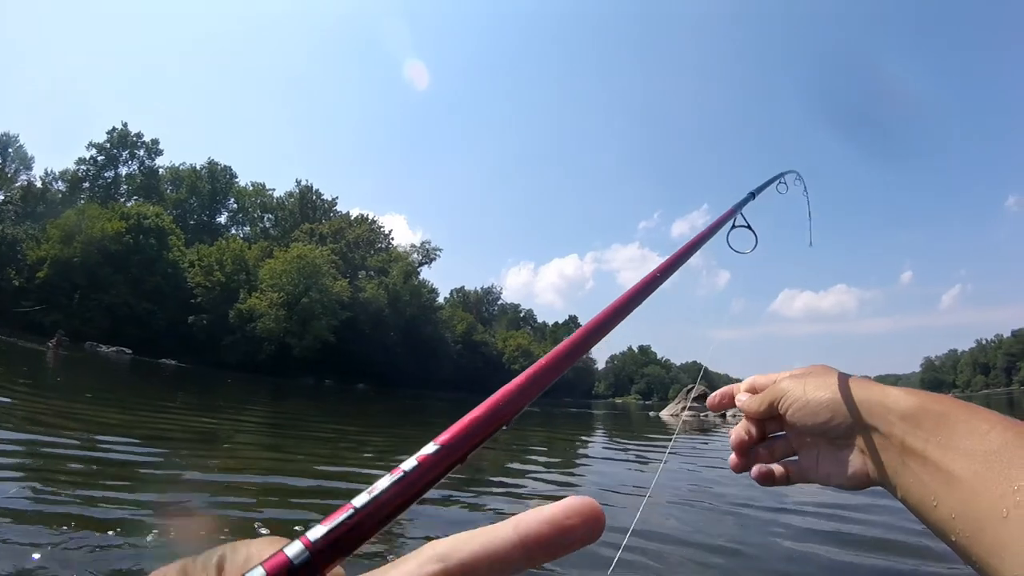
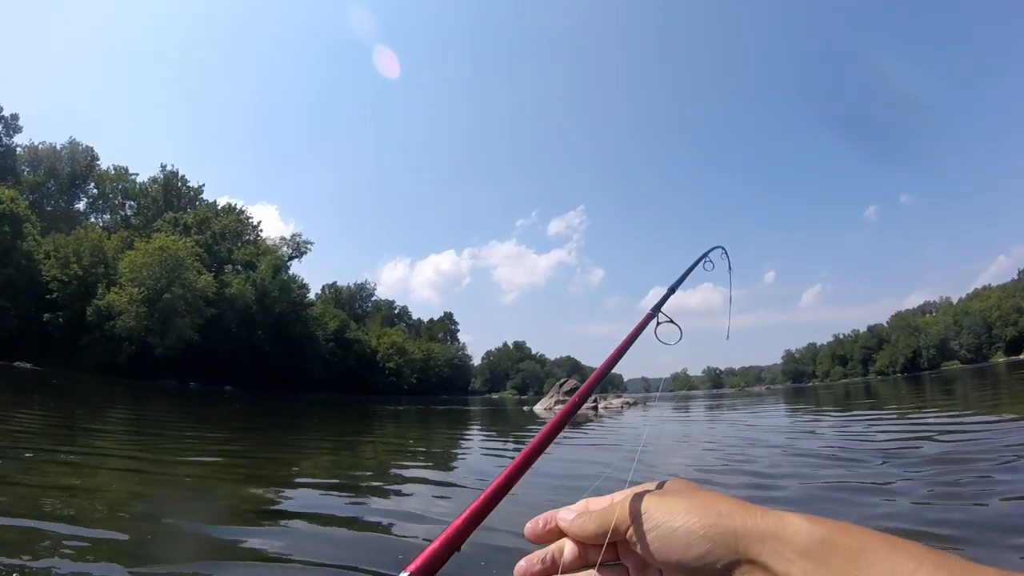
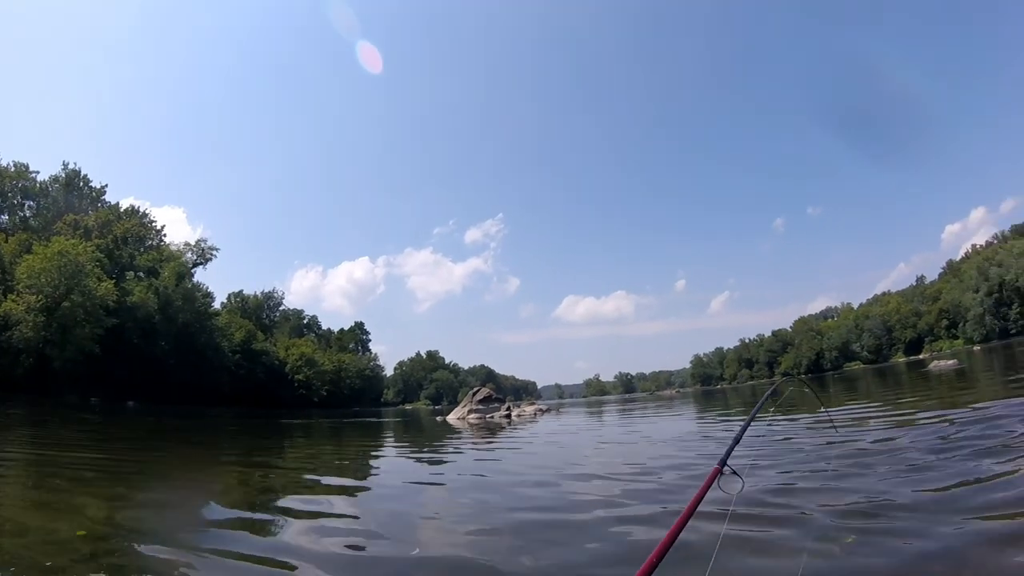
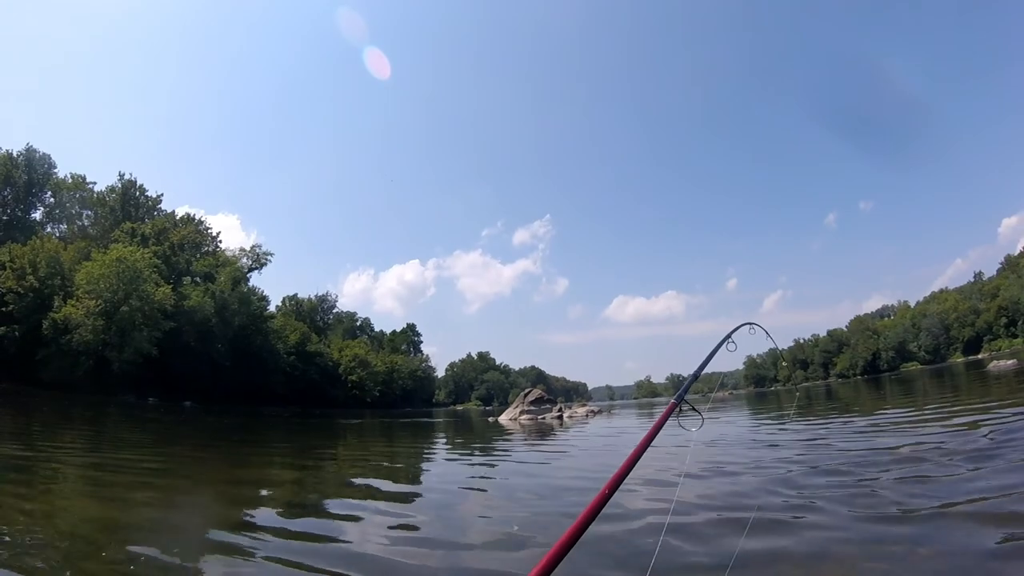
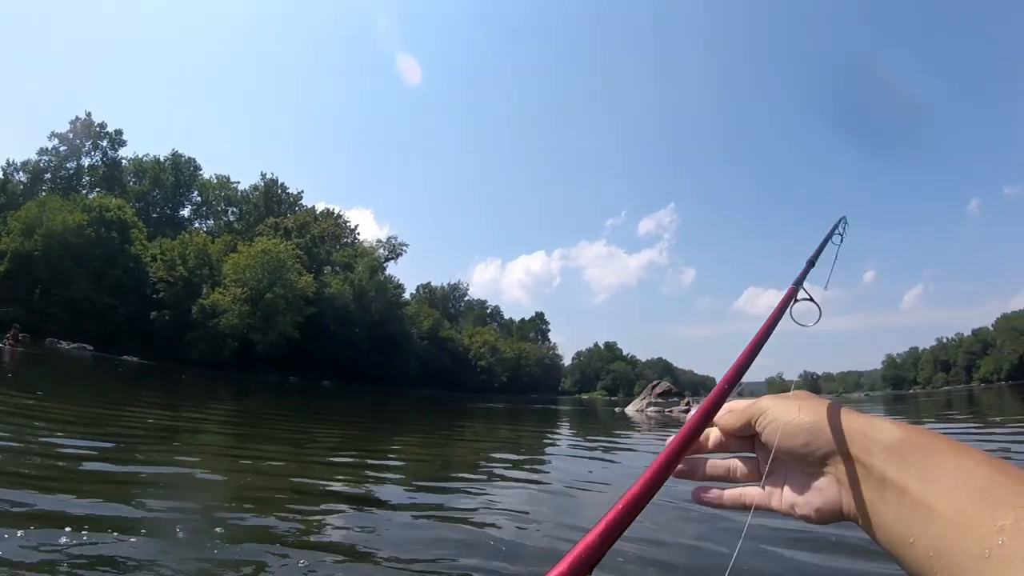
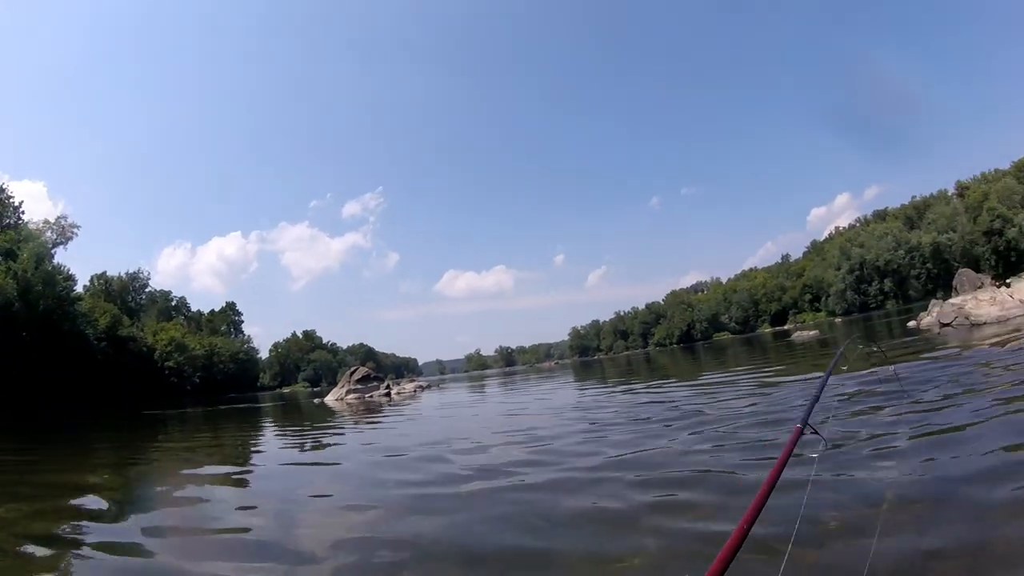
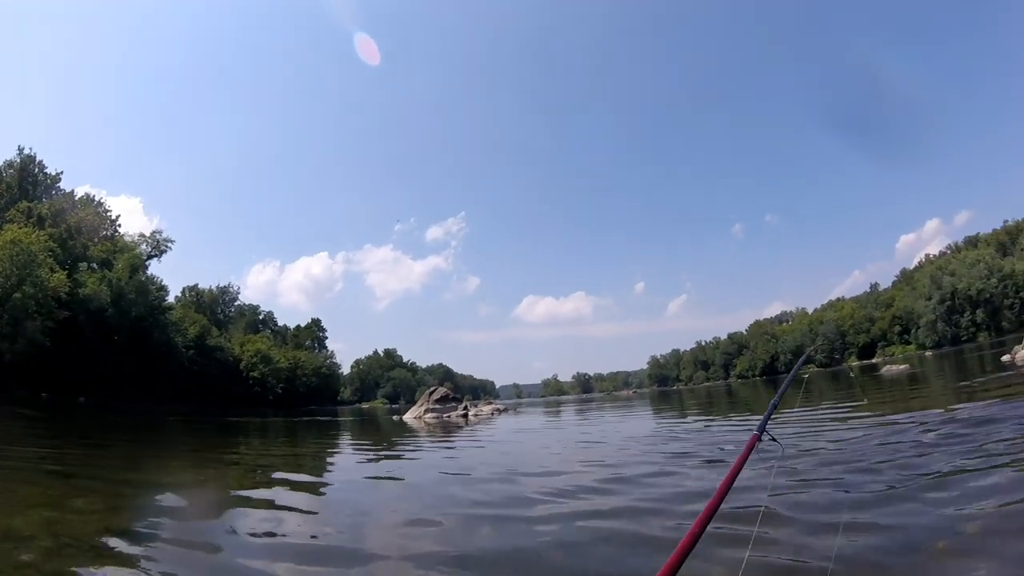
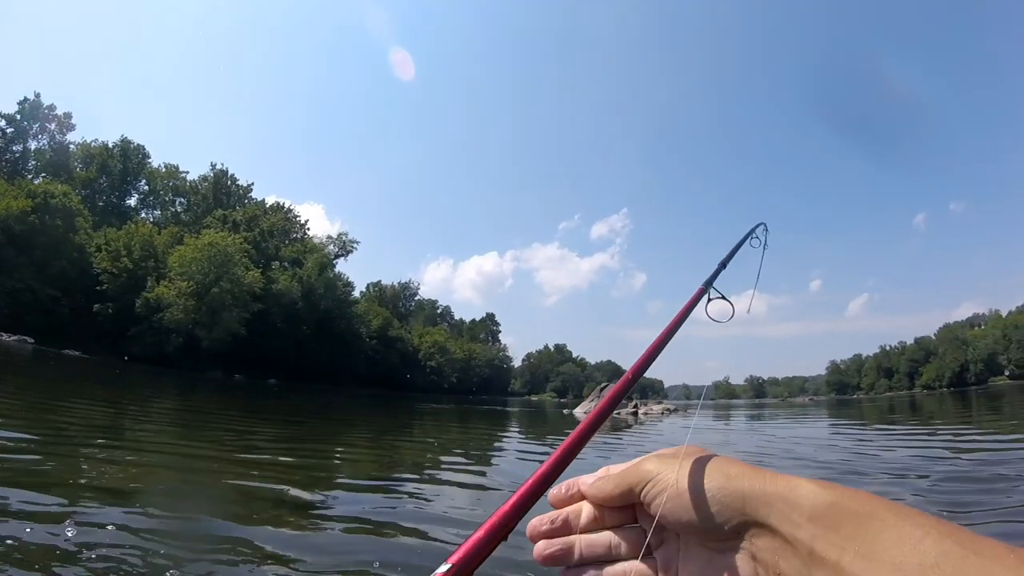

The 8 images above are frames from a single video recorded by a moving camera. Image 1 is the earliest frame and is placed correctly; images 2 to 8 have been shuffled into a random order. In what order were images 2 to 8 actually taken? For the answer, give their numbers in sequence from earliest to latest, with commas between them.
5, 8, 2, 4, 3, 7, 6
